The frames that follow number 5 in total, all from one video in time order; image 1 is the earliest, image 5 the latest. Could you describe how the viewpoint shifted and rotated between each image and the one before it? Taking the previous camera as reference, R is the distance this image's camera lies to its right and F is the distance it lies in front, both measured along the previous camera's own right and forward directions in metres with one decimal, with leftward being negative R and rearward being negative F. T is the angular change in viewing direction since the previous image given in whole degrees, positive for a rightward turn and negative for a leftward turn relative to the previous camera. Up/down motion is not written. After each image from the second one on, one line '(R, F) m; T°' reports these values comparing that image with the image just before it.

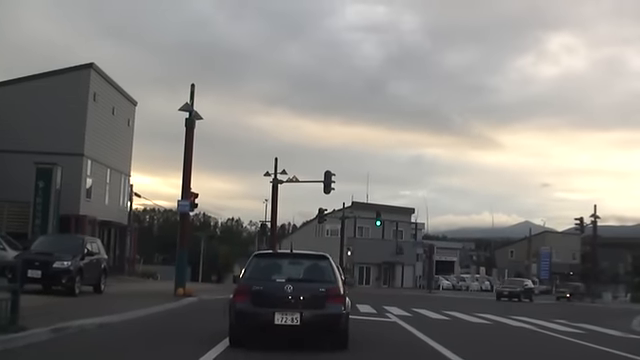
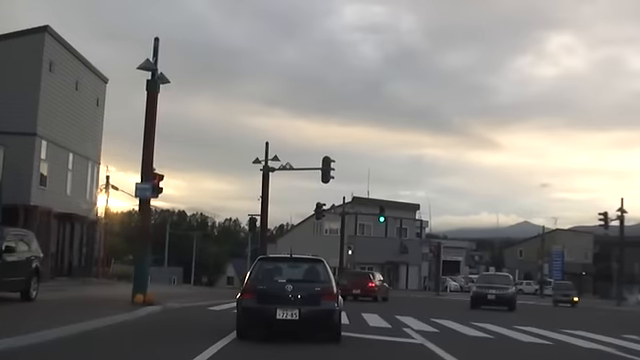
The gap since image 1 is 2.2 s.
(0.0, +5.8) m; 0°
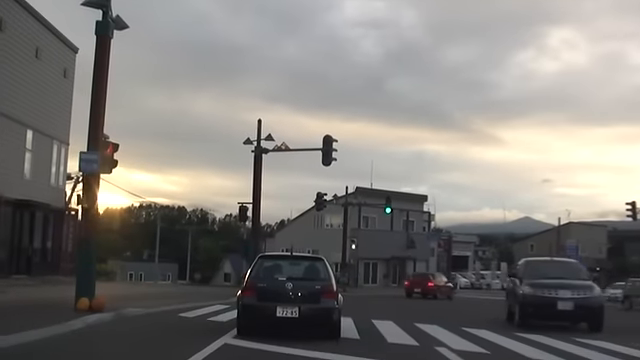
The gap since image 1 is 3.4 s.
(0.0, +5.0) m; 0°
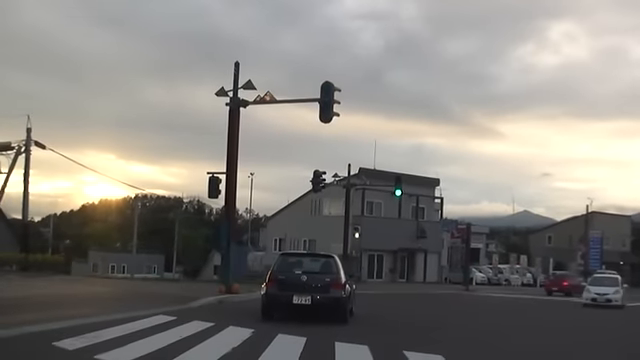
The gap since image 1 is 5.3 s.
(0.0, +8.6) m; 0°
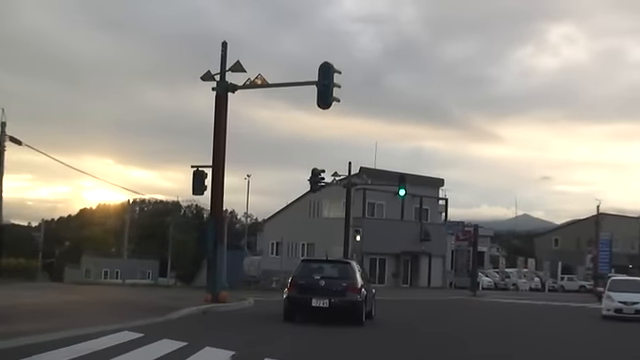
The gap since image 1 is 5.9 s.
(0.0, +2.9) m; 0°
